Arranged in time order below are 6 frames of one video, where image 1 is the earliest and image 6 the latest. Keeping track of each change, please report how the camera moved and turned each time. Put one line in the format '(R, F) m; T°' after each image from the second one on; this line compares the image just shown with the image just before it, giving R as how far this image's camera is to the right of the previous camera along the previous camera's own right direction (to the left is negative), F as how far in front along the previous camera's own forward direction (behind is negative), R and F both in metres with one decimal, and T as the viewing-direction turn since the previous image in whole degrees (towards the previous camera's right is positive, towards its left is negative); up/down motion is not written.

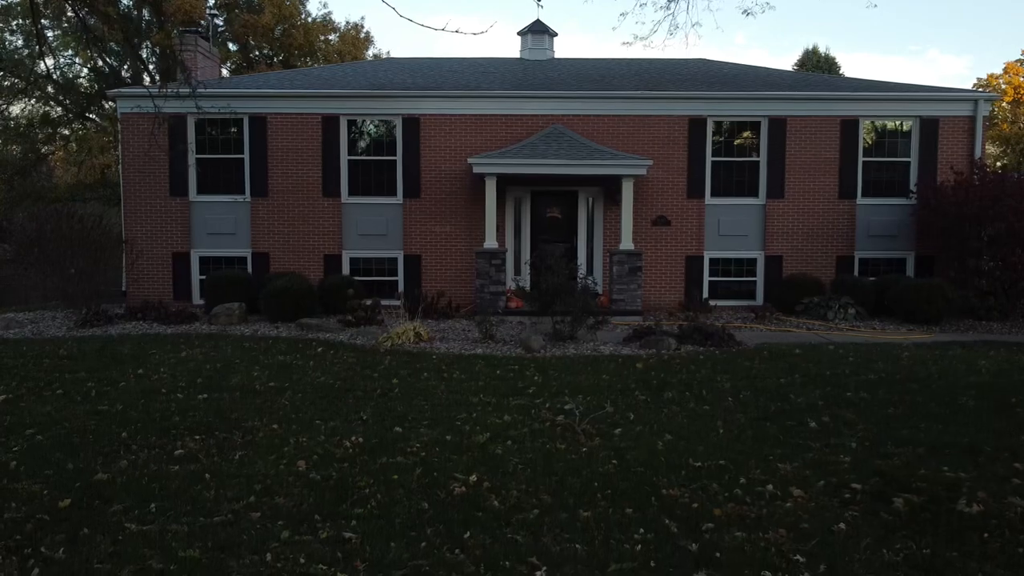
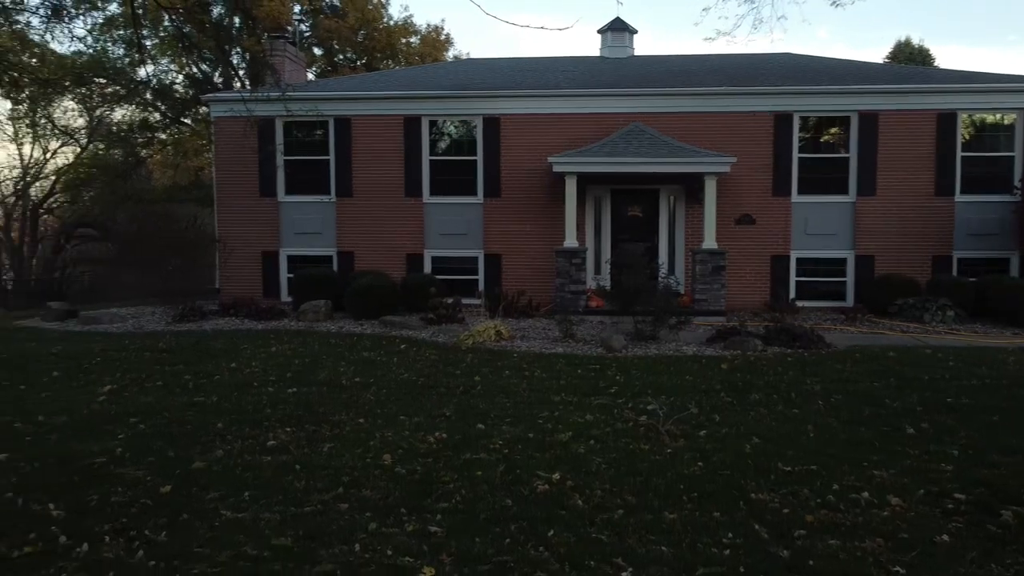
(0.0, 0.0) m; -5°
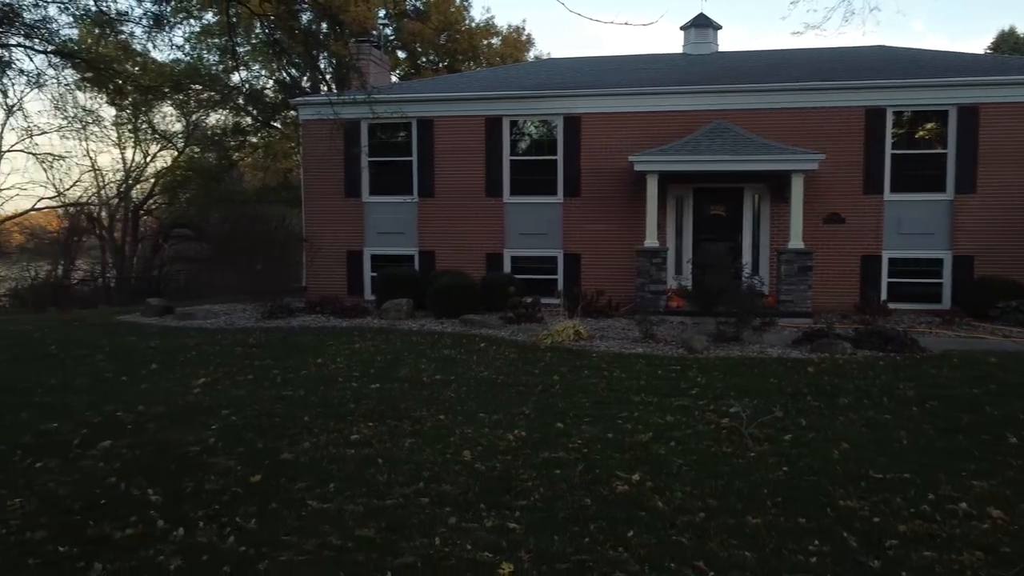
(0.0, 0.0) m; -6°
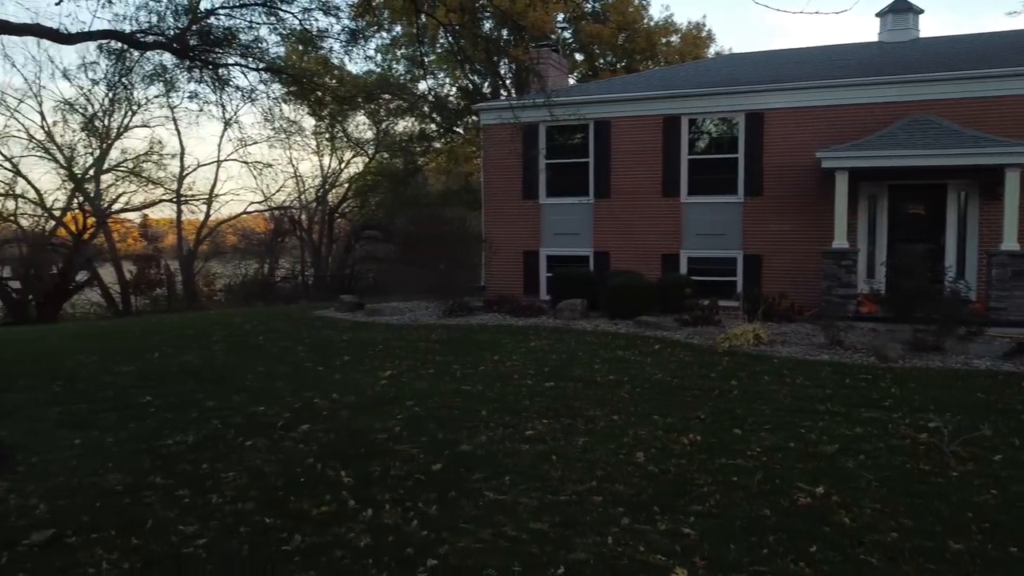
(0.0, 0.0) m; -12°
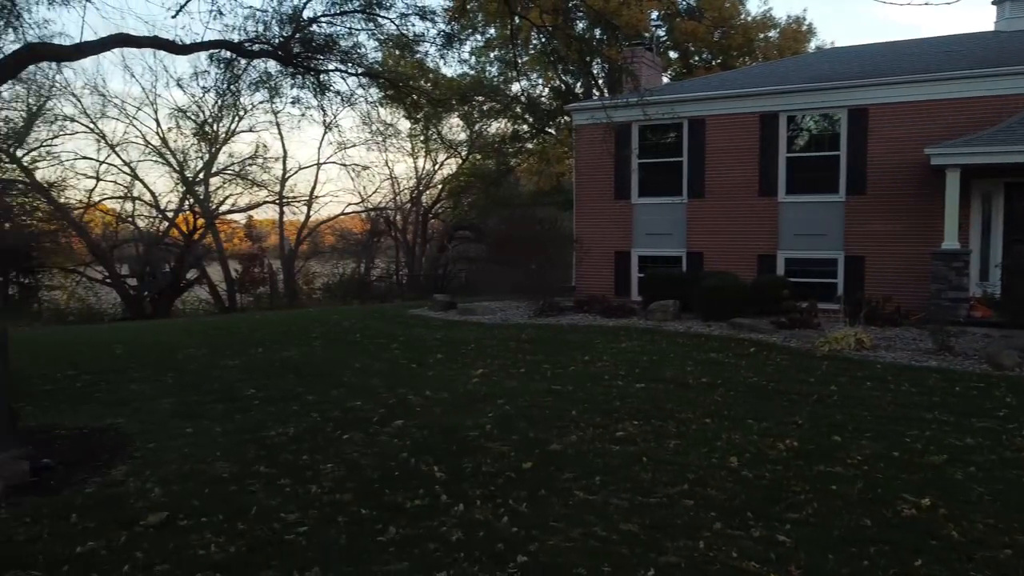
(0.0, 0.0) m; -6°
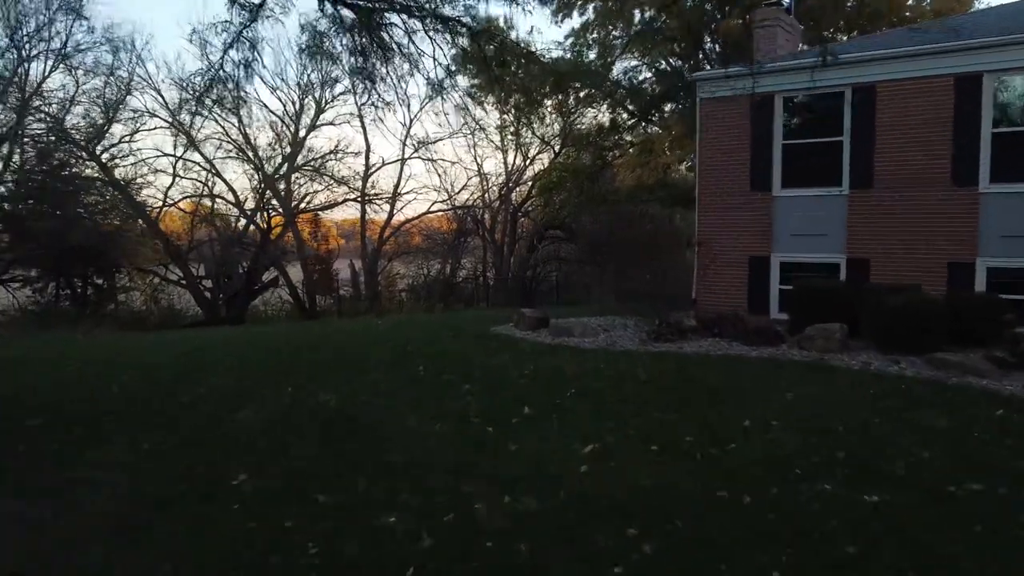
(-0.3, +3.2) m; -6°
